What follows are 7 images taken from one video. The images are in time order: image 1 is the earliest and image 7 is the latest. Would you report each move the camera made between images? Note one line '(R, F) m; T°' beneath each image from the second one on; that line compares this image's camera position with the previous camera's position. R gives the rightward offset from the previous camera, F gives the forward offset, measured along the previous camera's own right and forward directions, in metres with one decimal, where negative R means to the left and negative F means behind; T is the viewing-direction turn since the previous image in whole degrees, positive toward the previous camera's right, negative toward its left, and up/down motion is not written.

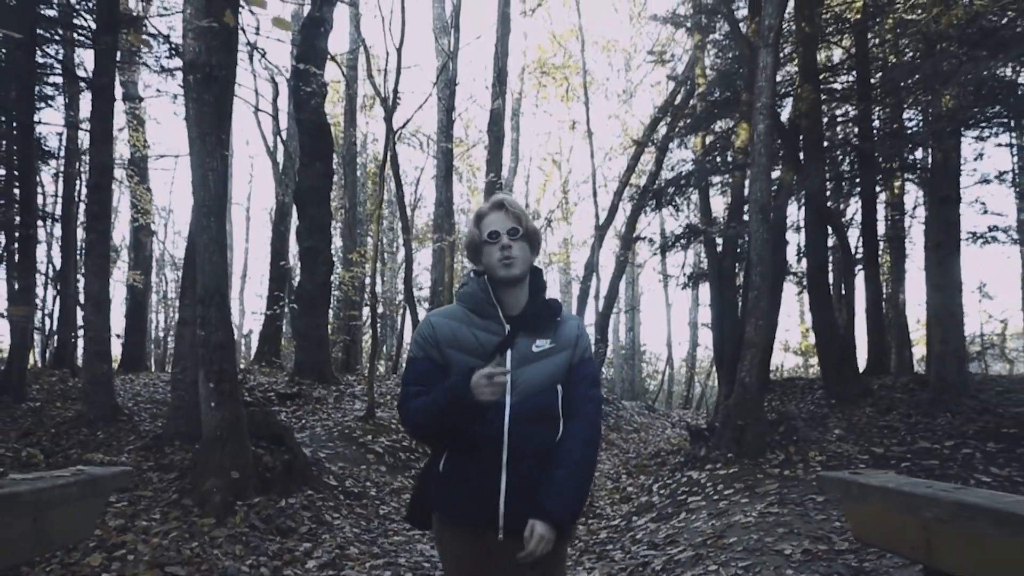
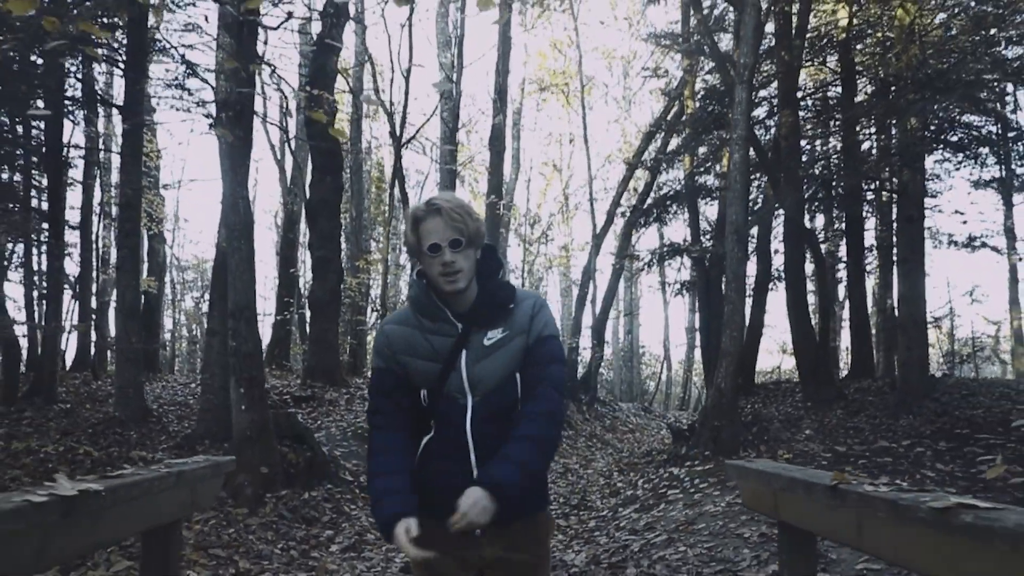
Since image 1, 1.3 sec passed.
(0.0, -0.9) m; 0°
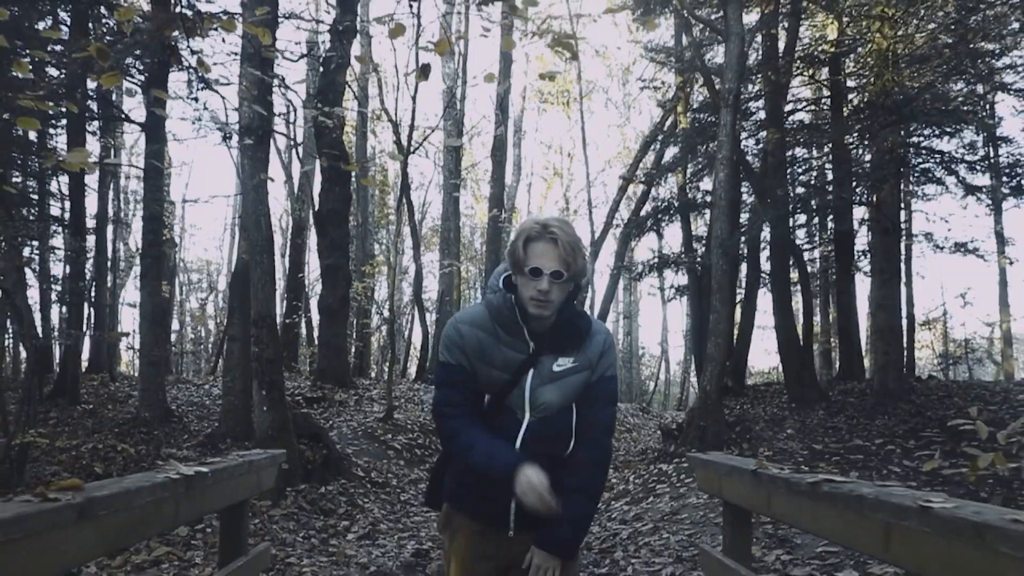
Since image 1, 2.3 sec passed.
(0.0, -0.7) m; 0°
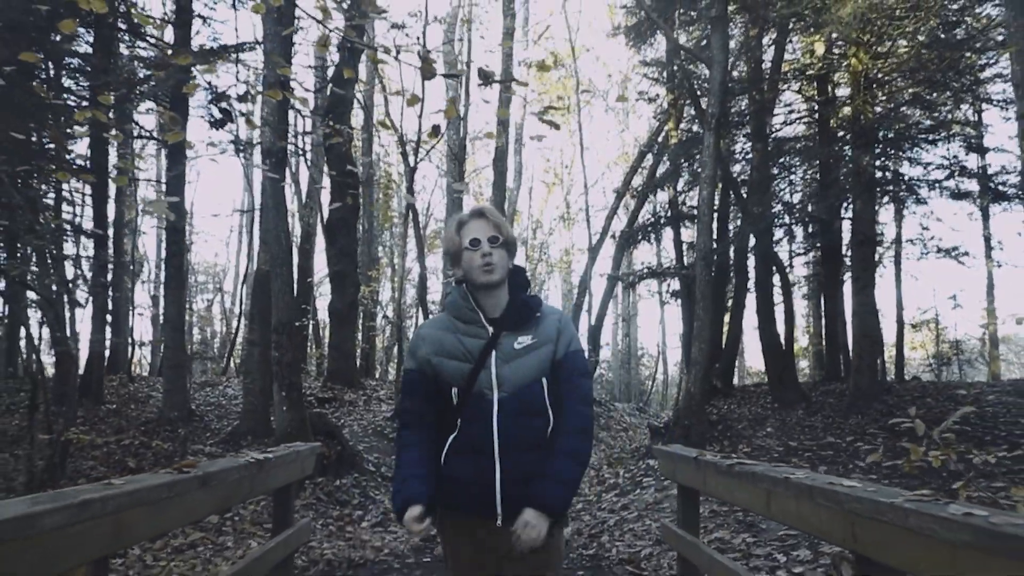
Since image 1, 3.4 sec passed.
(0.0, -0.8) m; 0°
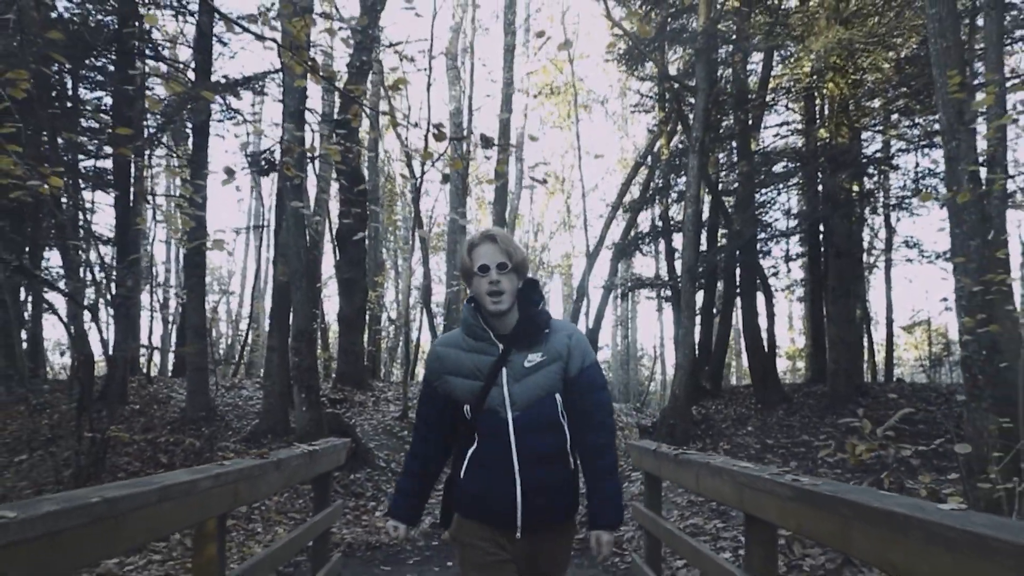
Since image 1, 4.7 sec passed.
(0.0, -0.9) m; 0°
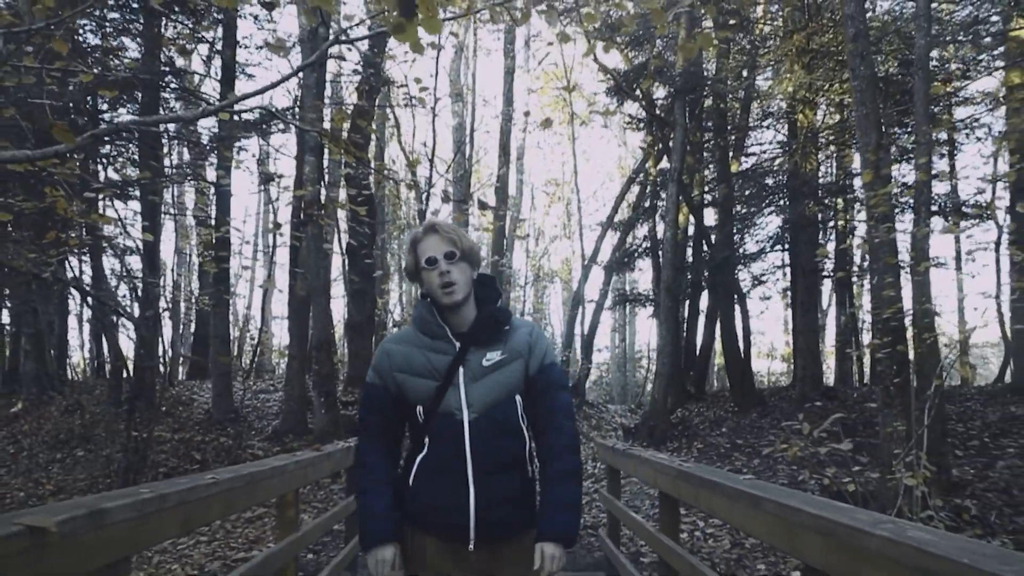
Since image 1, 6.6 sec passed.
(+0.1, -1.3) m; 0°
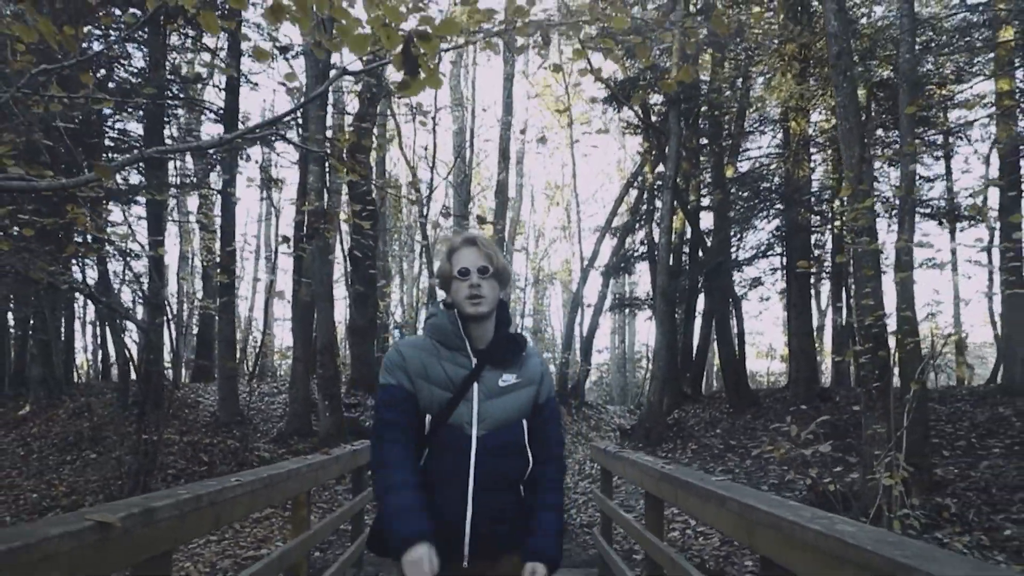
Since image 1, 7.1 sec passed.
(0.0, -0.3) m; 0°
